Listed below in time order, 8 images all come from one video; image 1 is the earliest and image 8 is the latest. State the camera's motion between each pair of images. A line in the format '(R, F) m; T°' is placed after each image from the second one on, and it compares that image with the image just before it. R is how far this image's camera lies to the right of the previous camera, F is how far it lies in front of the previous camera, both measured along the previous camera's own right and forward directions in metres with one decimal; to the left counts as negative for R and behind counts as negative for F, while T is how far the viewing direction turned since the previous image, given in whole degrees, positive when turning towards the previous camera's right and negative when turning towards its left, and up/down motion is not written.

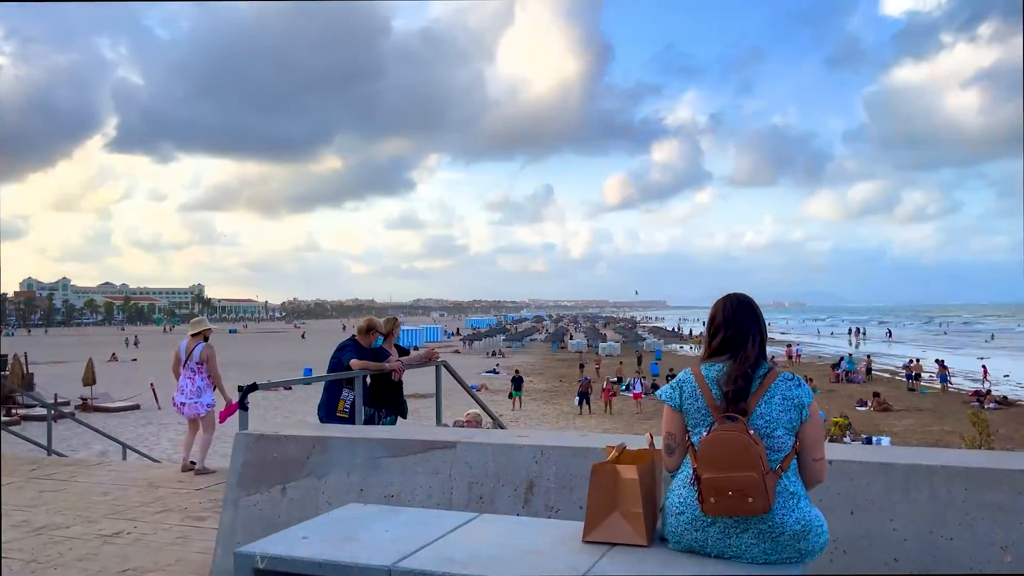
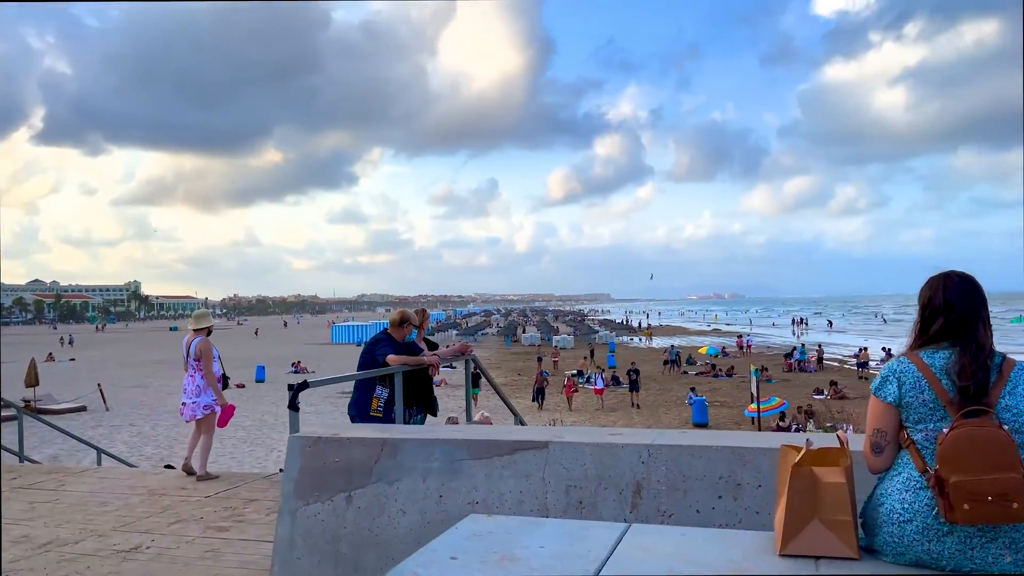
(-0.6, +0.3) m; +3°
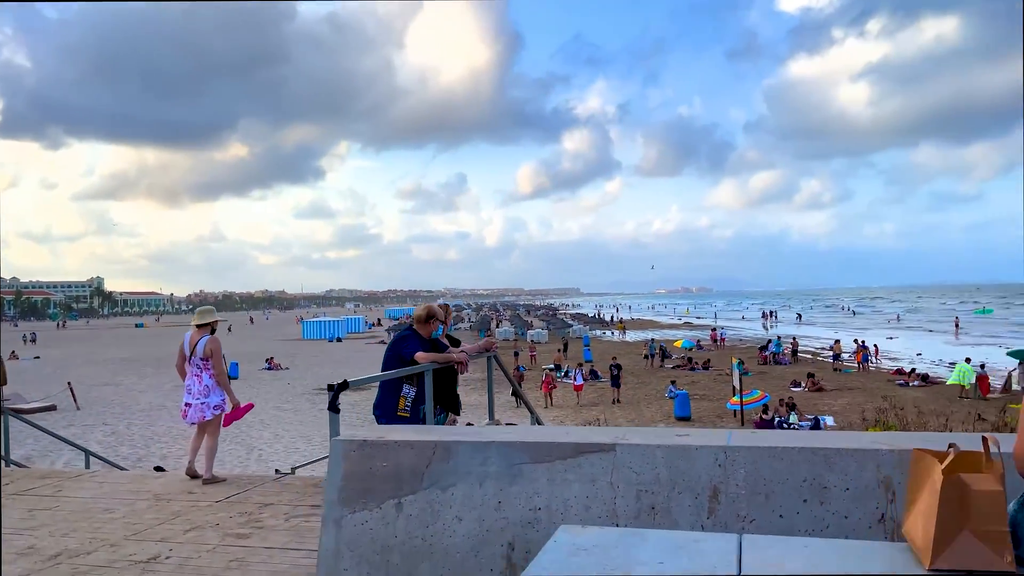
(-0.3, +0.2) m; +2°
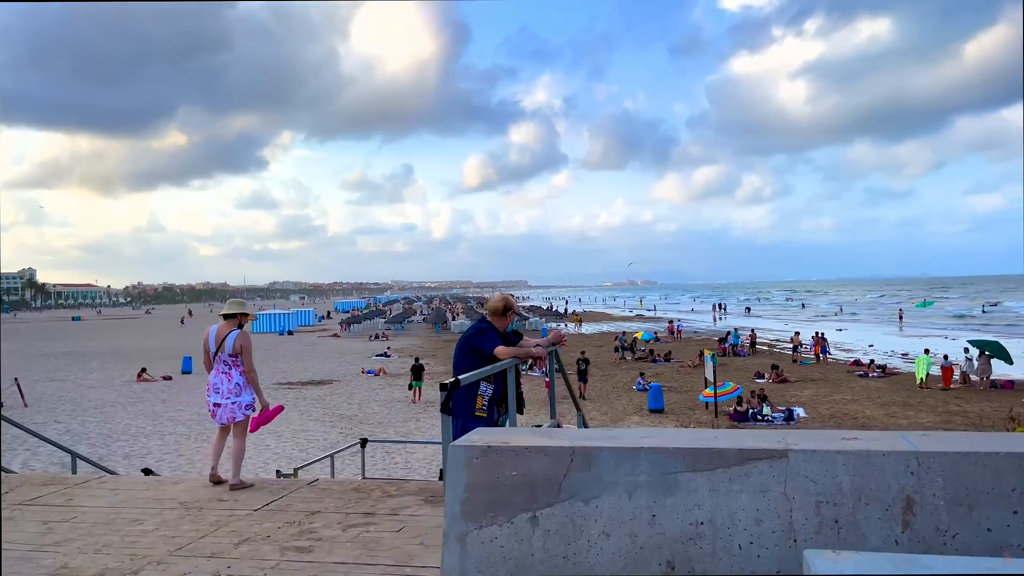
(-0.7, +0.3) m; +3°
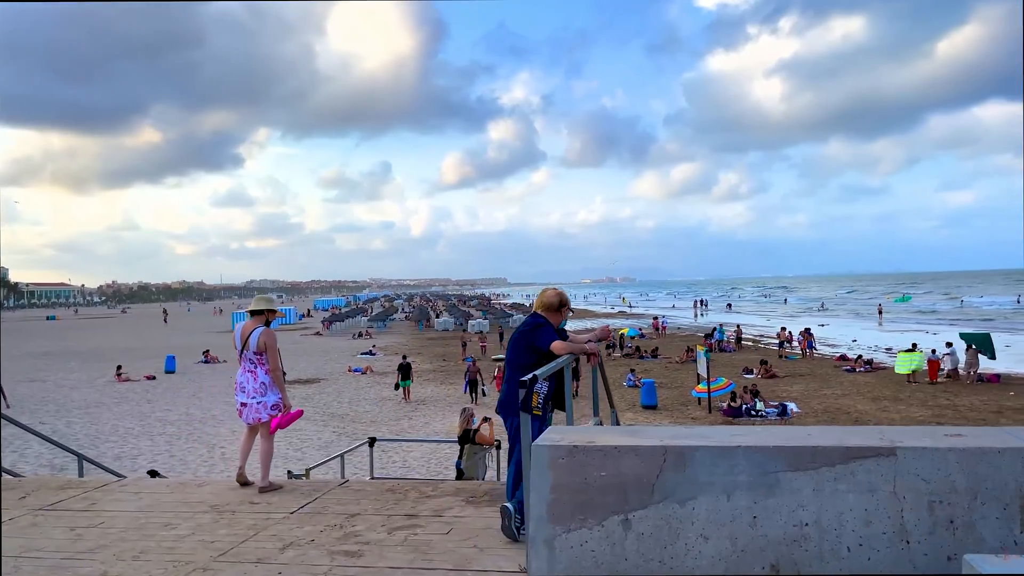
(-0.4, +0.1) m; +1°
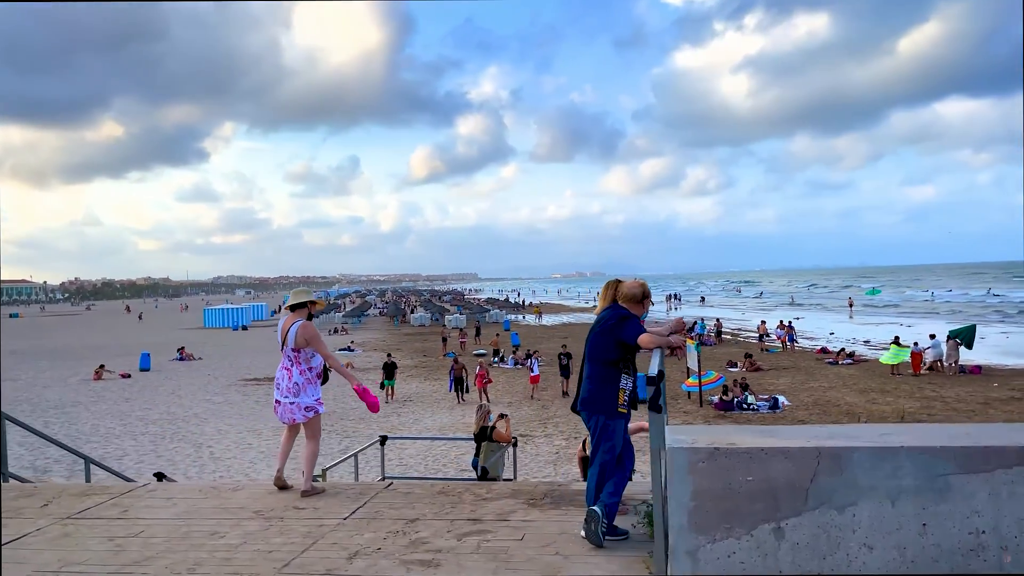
(-0.5, +0.2) m; +2°
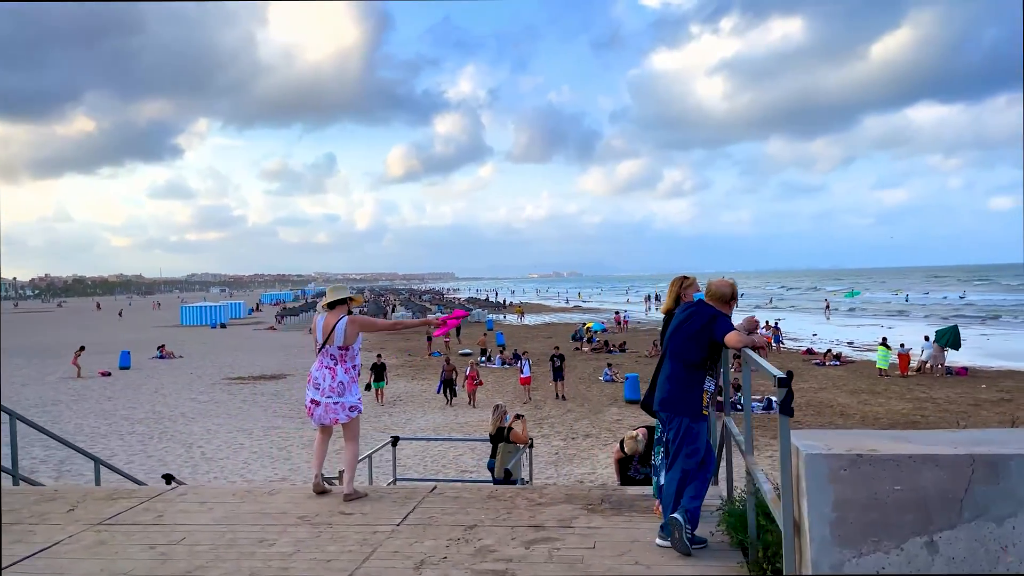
(-0.5, +0.2) m; +1°
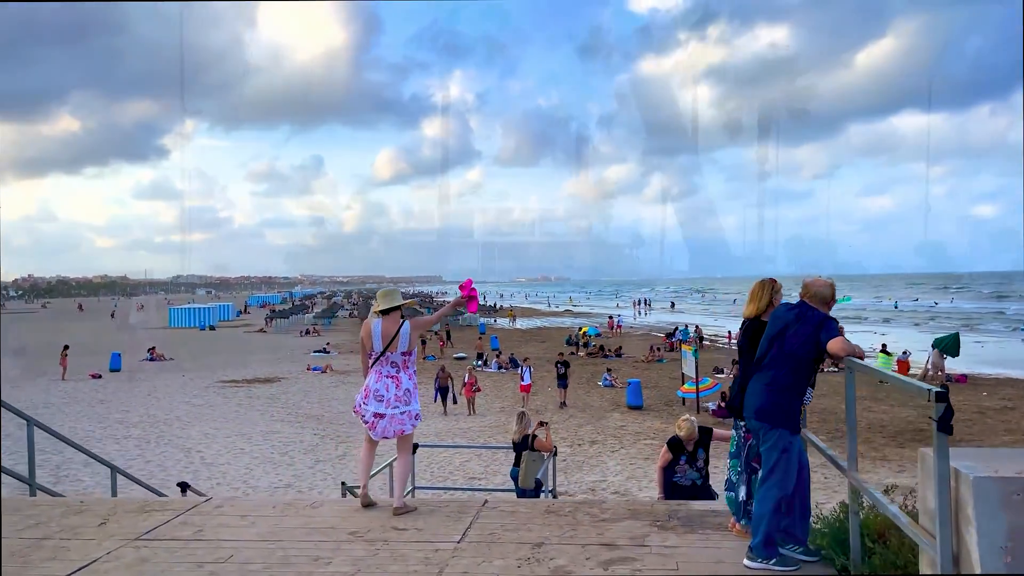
(-0.4, +0.2) m; 0°
